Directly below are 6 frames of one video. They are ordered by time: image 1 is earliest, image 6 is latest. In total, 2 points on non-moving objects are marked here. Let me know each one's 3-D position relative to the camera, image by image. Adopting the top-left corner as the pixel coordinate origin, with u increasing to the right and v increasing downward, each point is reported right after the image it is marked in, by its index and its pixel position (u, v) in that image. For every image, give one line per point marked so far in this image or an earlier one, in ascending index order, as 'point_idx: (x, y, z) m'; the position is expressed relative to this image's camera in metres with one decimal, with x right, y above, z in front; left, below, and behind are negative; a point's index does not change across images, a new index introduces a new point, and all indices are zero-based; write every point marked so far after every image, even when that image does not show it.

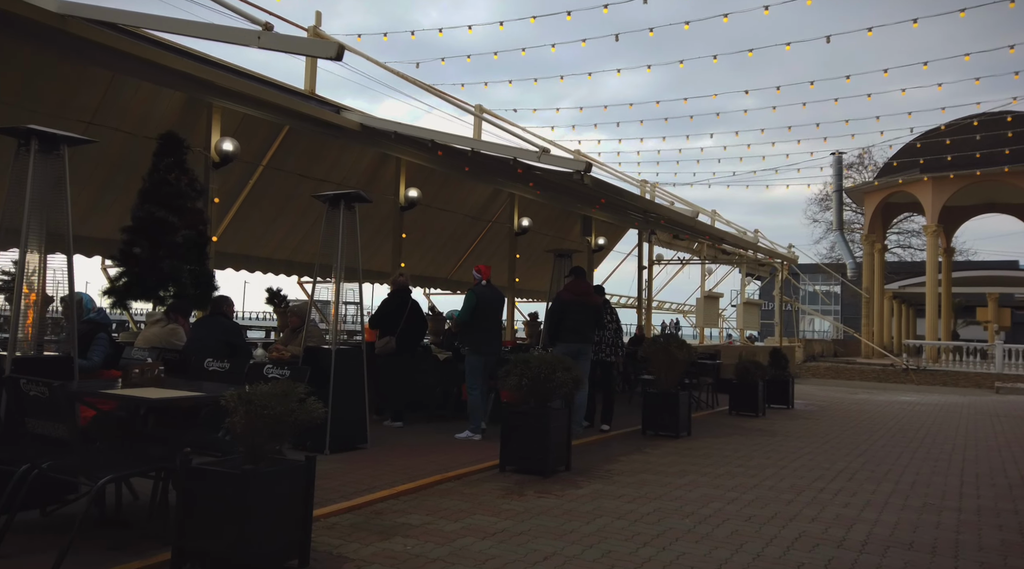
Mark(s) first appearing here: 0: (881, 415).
0: (+7.0, -2.5, +15.5) m
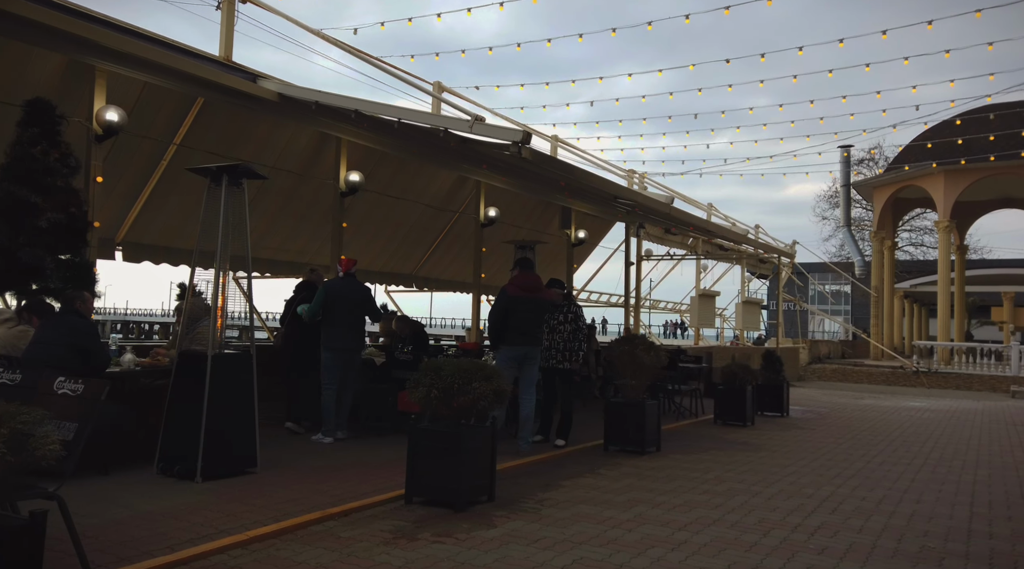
0: (+6.5, -2.4, +14.1) m
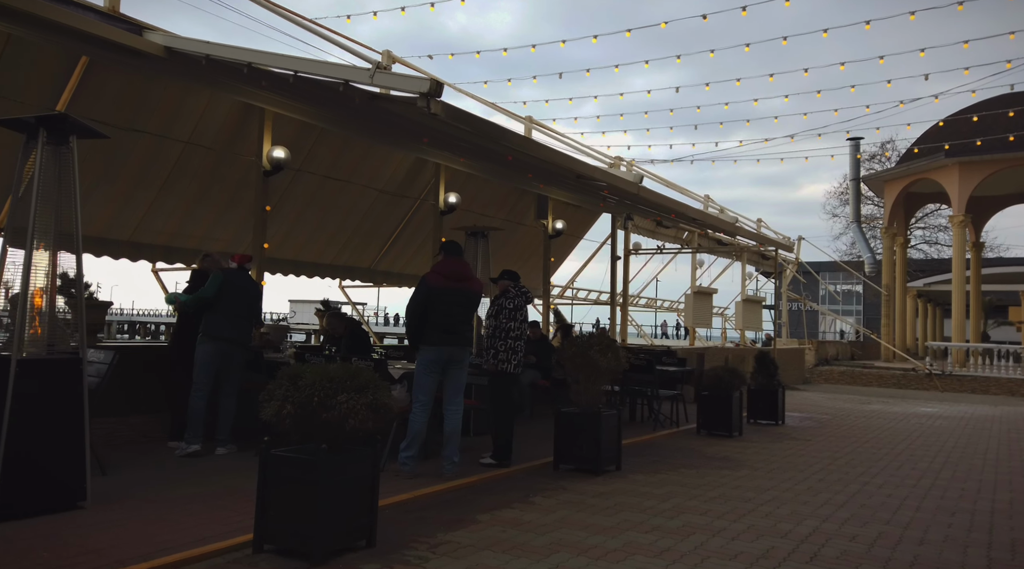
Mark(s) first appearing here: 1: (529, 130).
0: (+5.9, -2.3, +12.7) m
1: (+0.3, +2.7, +14.4) m
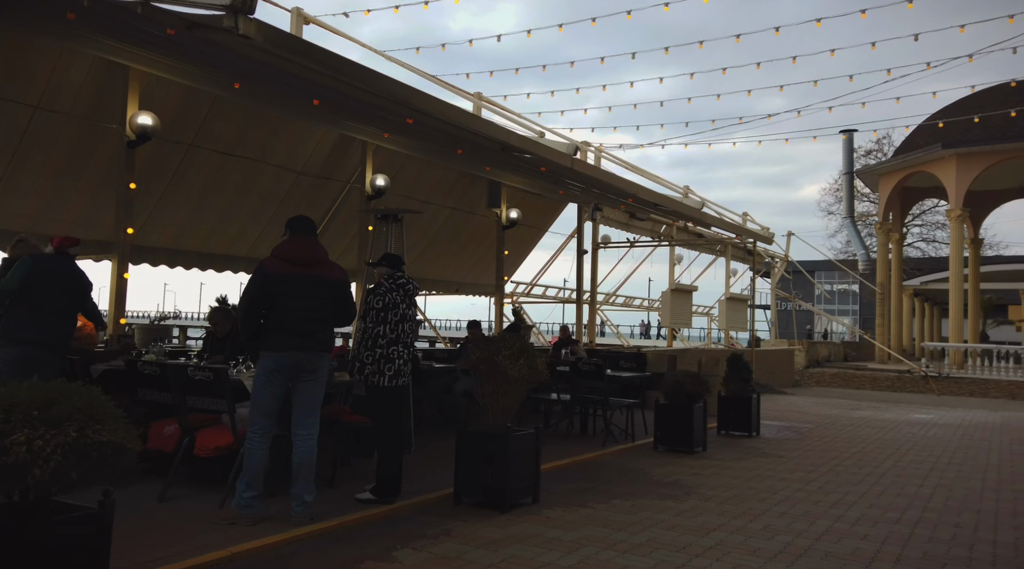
0: (+5.1, -2.2, +11.3) m
1: (-0.5, +2.8, +13.0) m
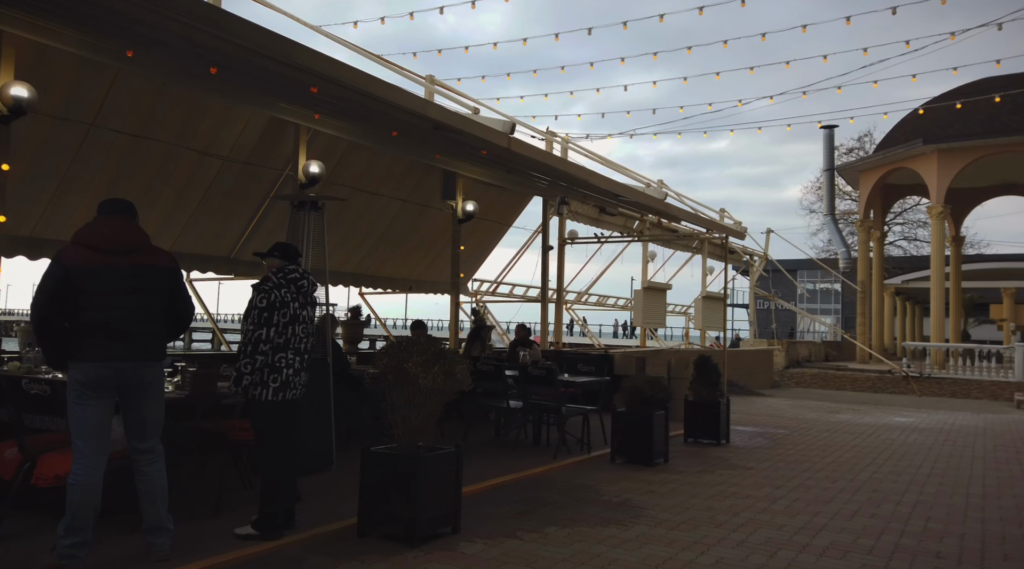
0: (+4.5, -2.2, +10.5) m
1: (-1.2, +2.9, +12.1) m
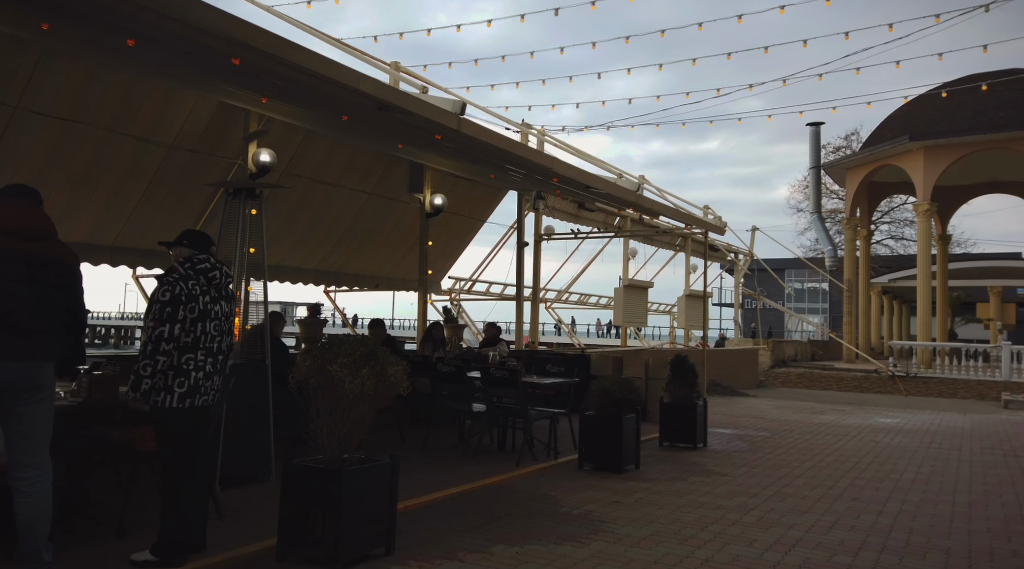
0: (+4.0, -2.2, +10.0) m
1: (-1.7, +2.9, +11.6) m
